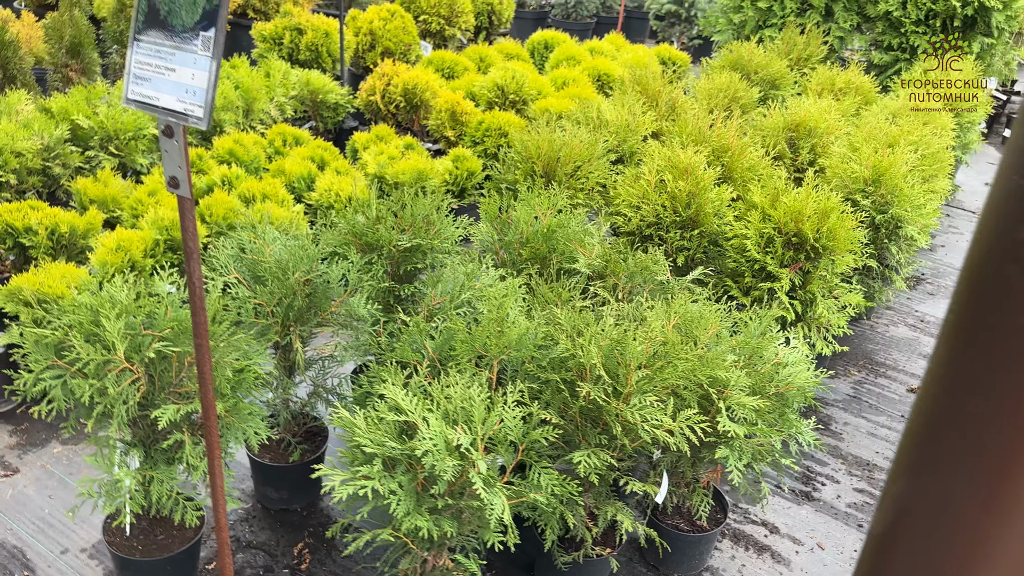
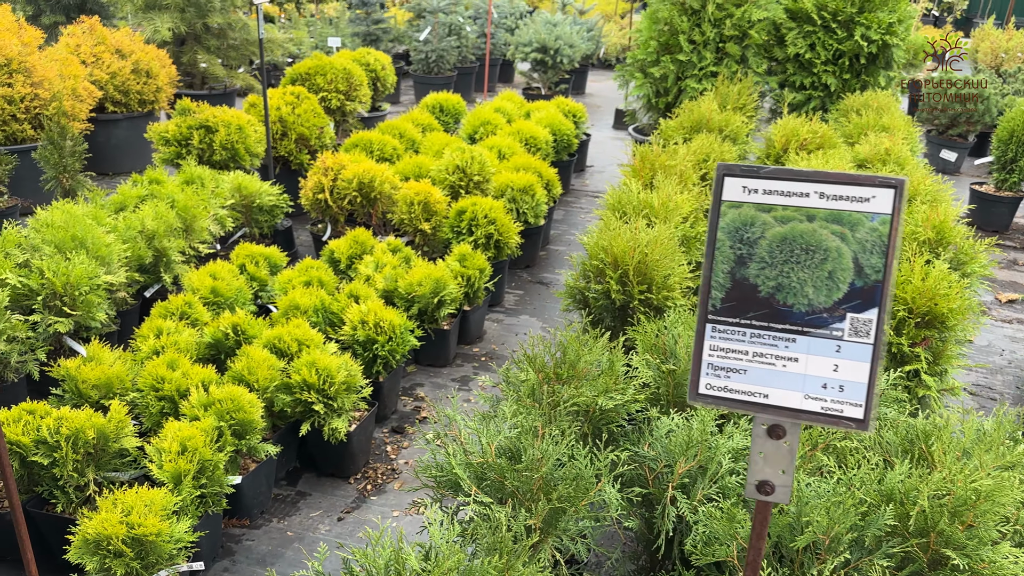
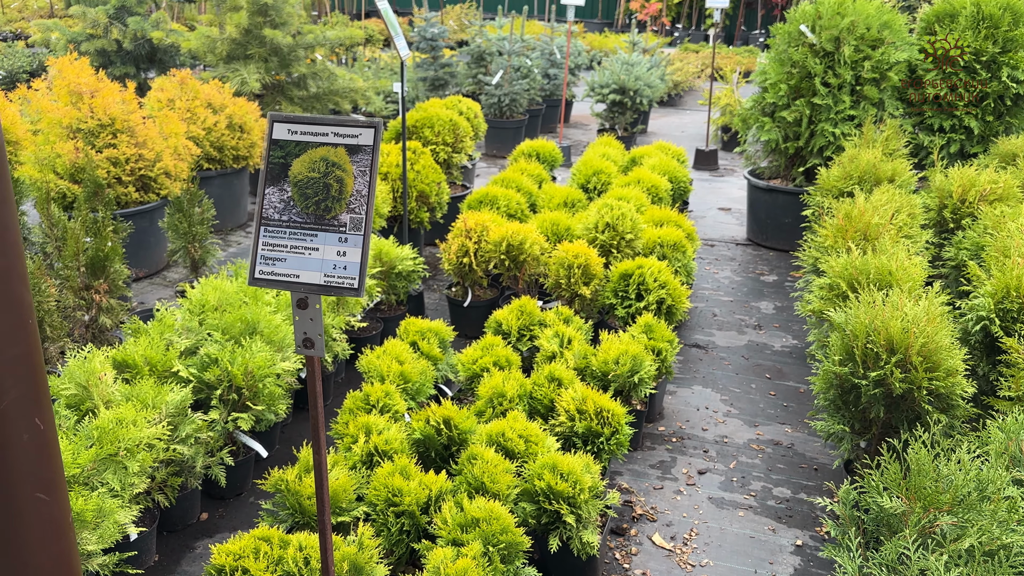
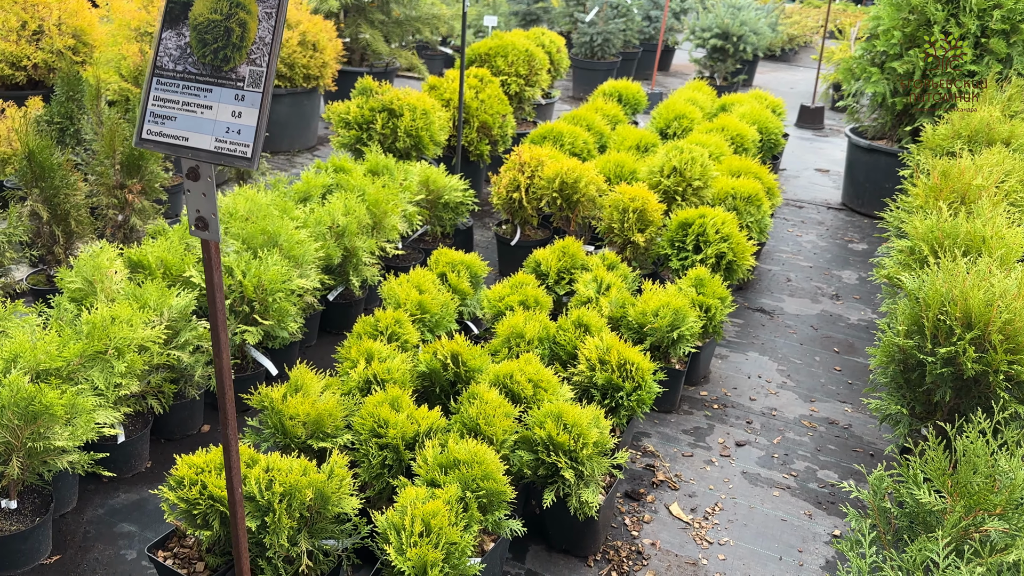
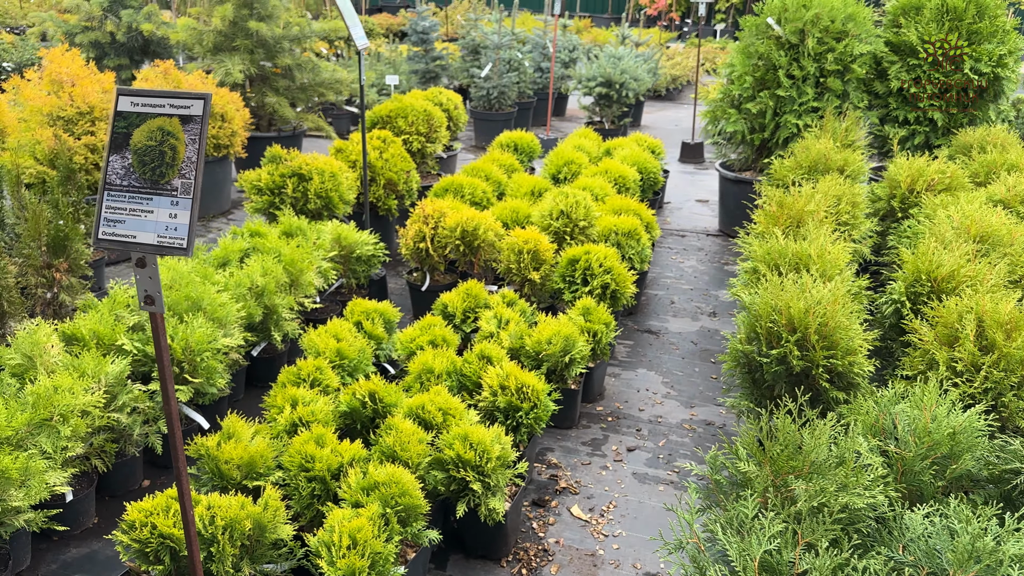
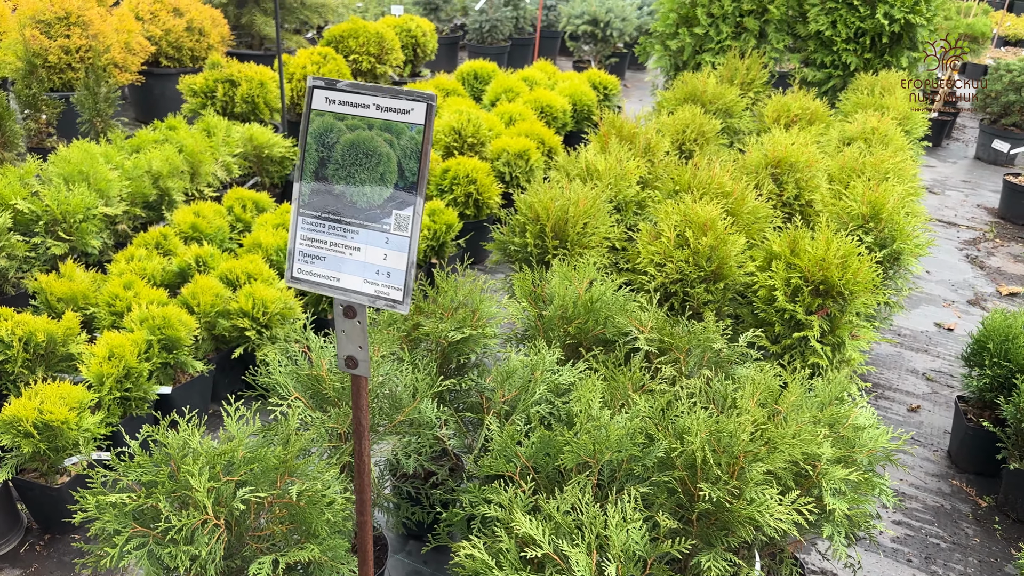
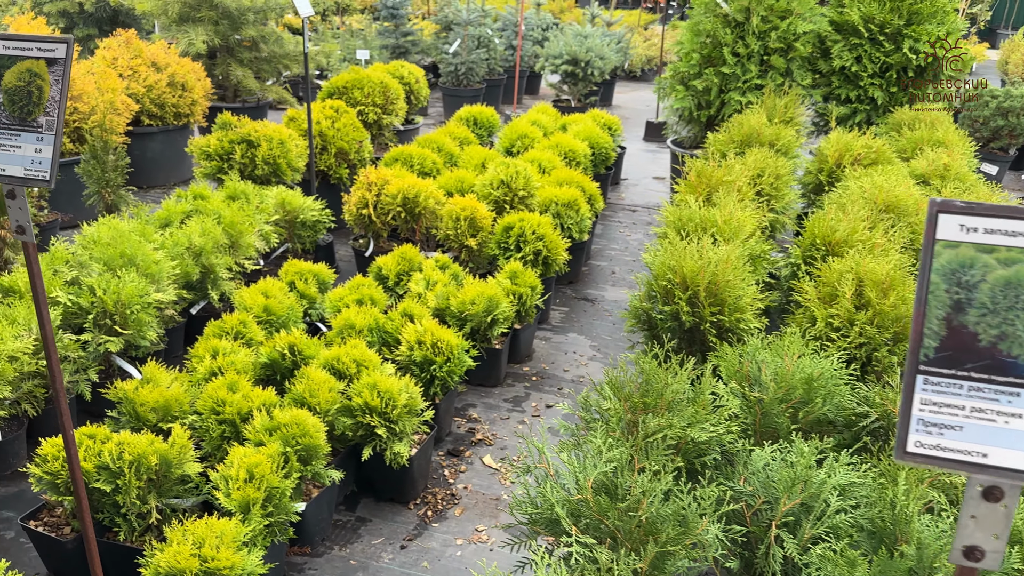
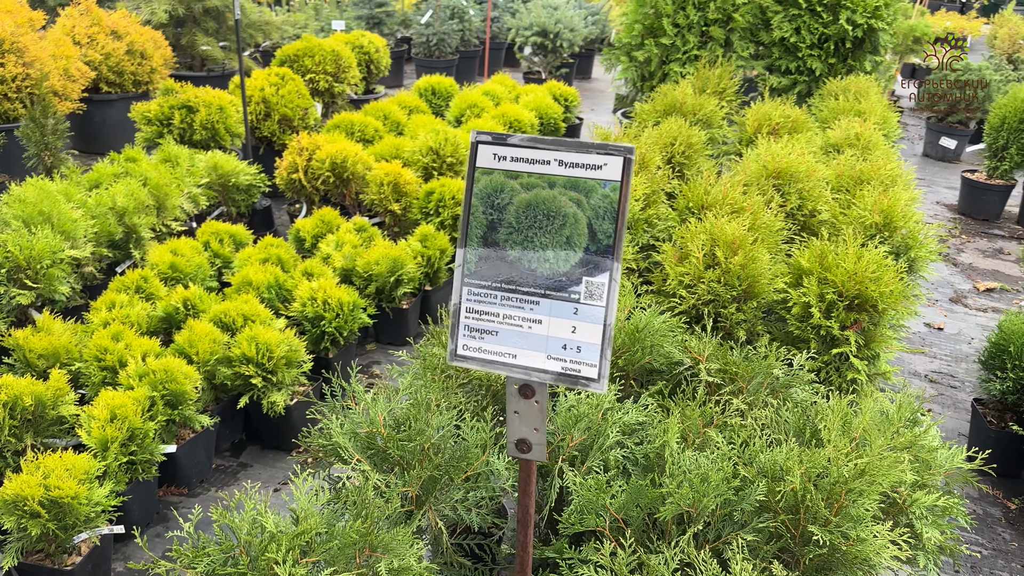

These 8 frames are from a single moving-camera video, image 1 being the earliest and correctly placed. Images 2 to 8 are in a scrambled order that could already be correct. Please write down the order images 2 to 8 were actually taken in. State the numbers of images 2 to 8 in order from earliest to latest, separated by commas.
6, 8, 2, 7, 5, 3, 4
